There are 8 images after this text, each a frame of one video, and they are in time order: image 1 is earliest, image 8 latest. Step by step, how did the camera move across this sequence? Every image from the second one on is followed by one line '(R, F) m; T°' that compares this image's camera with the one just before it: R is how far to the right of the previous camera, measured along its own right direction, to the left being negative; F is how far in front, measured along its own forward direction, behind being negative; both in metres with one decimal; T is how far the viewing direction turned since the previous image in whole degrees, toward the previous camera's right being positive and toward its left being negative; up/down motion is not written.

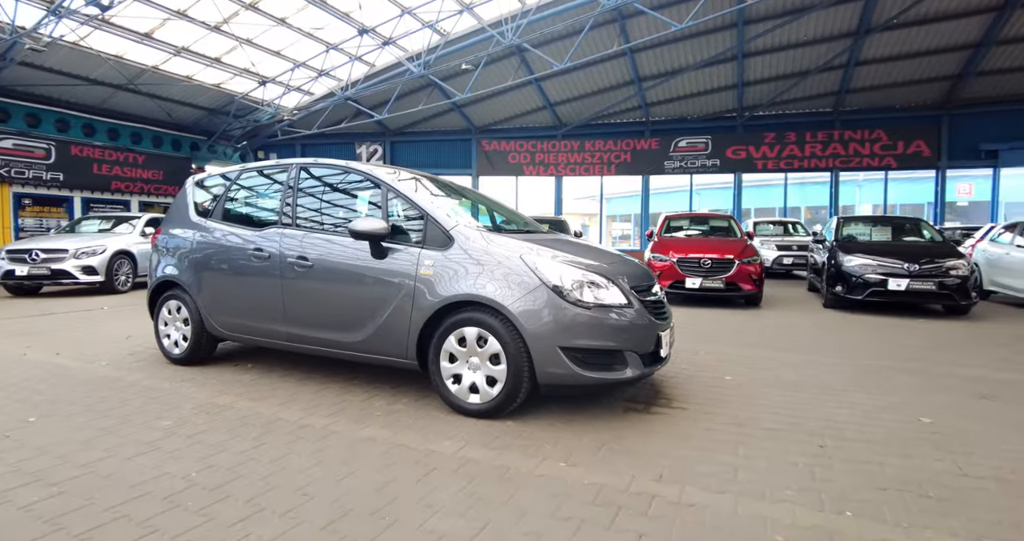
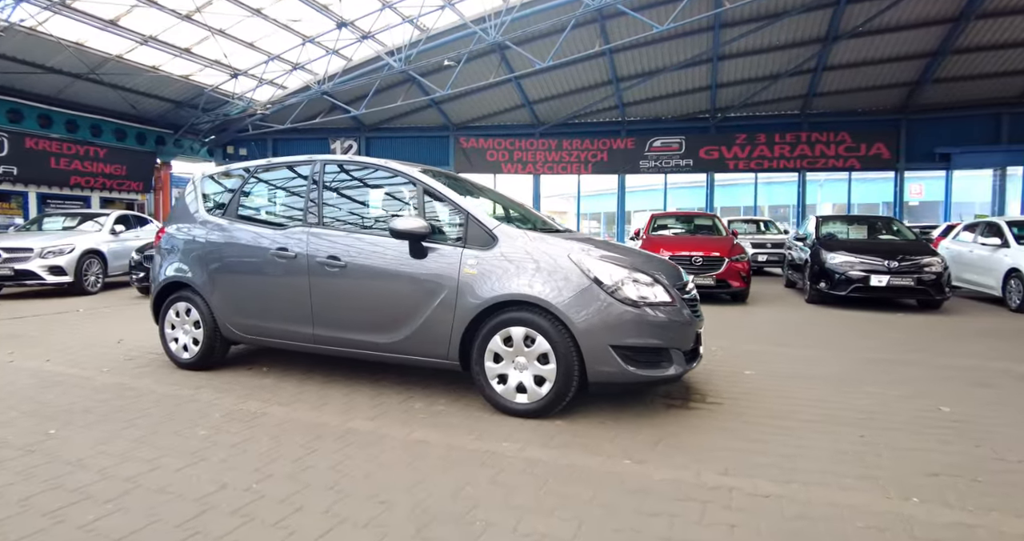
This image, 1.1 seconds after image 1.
(-0.5, 0.0) m; +4°
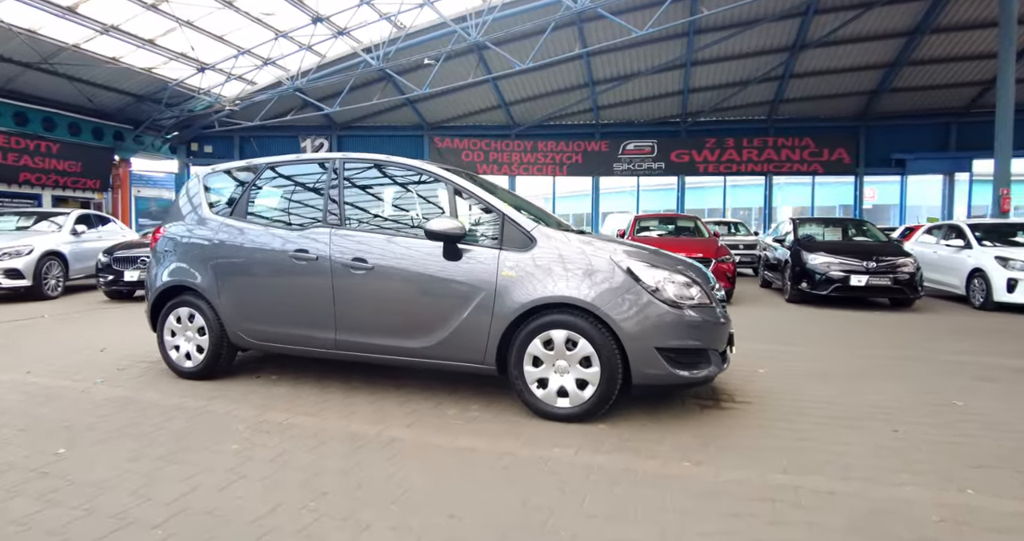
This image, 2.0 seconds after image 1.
(-0.5, +0.1) m; +4°
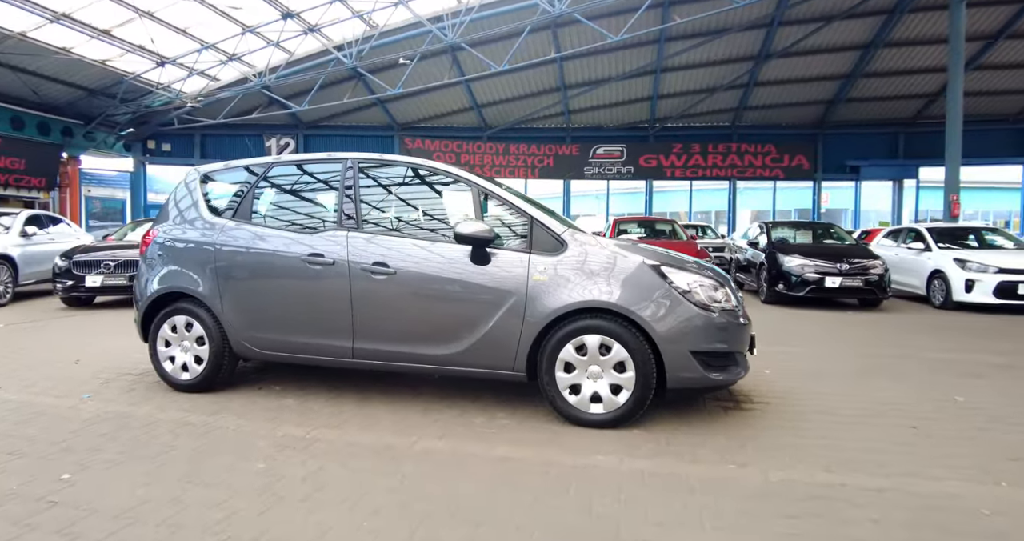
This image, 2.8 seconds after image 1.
(-0.4, +0.1) m; +4°
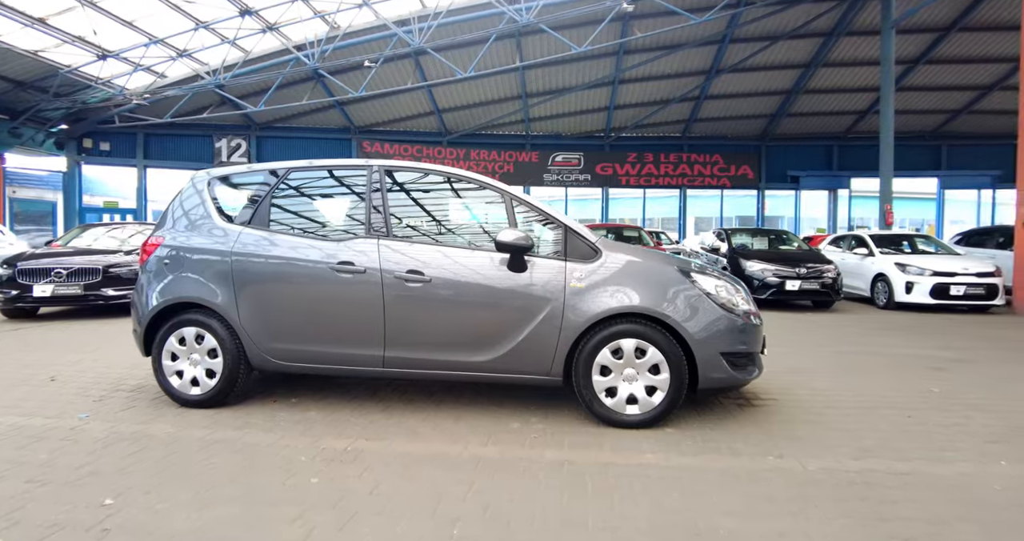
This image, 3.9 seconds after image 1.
(-0.6, 0.0) m; +6°
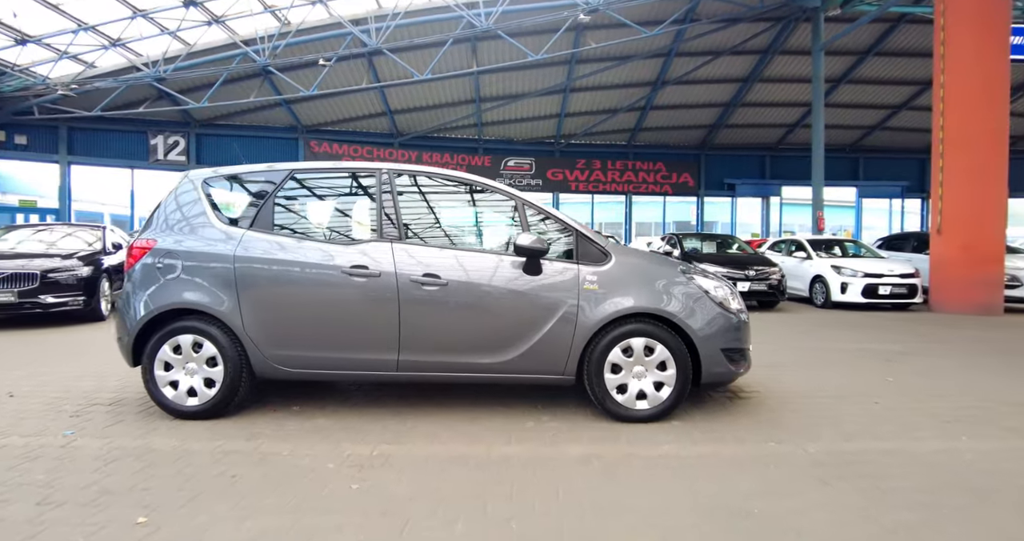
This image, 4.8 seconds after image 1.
(-0.5, -0.1) m; +6°
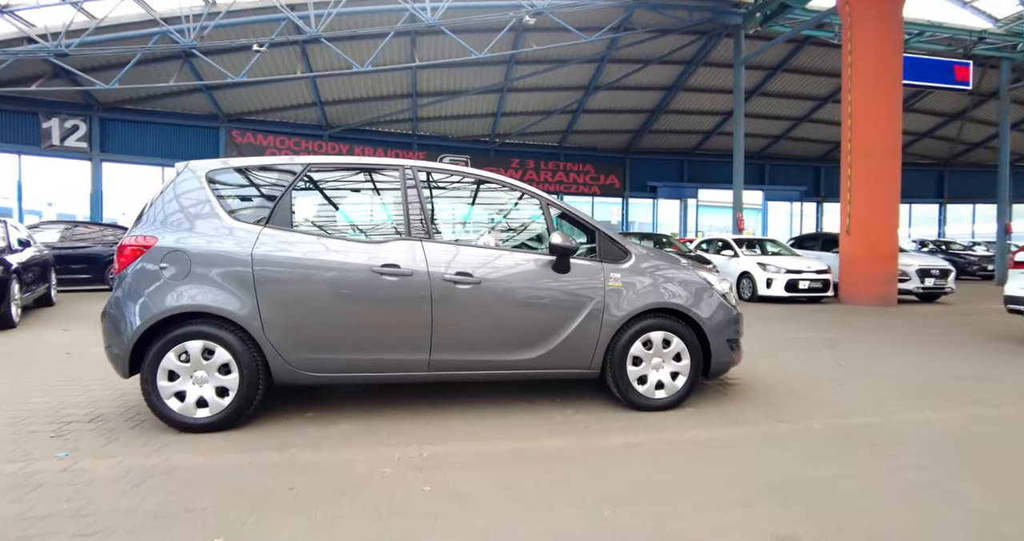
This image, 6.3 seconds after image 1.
(-0.8, 0.0) m; +9°
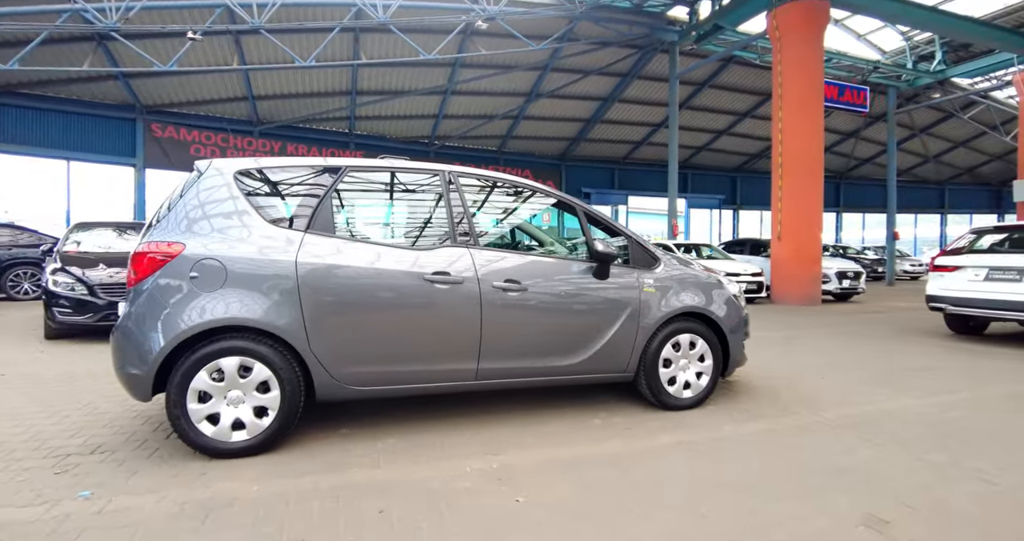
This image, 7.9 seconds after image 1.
(-0.8, 0.0) m; +9°
